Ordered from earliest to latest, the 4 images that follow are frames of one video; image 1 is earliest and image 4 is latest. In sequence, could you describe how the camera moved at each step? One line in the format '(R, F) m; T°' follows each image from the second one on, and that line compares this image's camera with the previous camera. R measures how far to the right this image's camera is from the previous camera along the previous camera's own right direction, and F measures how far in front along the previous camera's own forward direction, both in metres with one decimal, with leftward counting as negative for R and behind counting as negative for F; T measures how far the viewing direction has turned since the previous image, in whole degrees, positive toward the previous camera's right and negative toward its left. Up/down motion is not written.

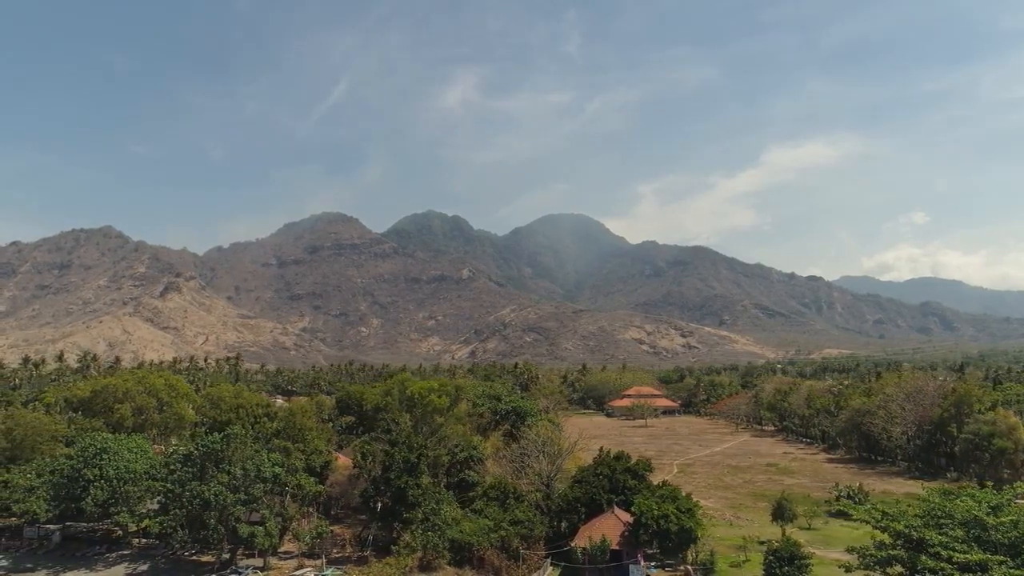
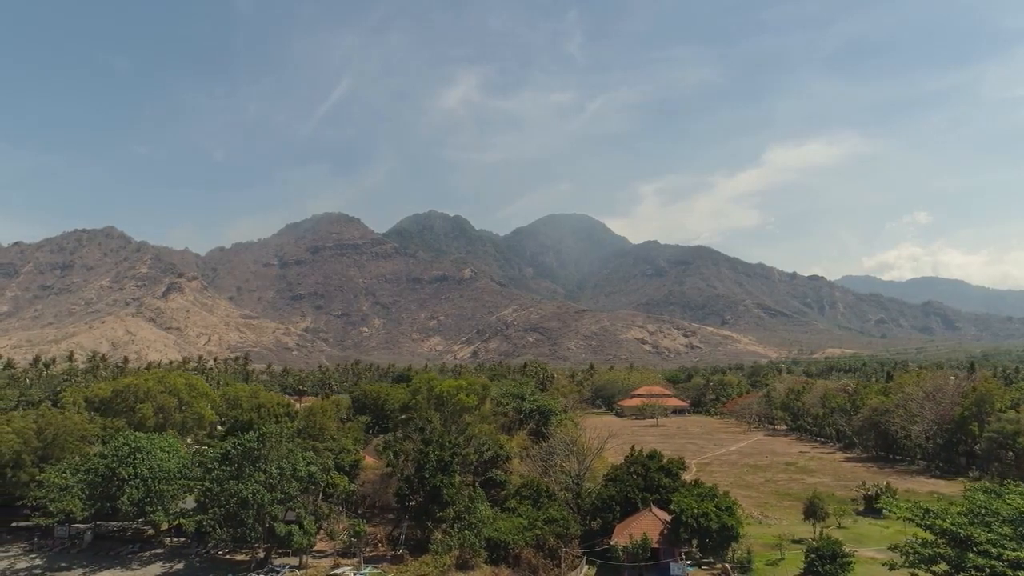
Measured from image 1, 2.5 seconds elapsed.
(-1.8, 0.0) m; 0°
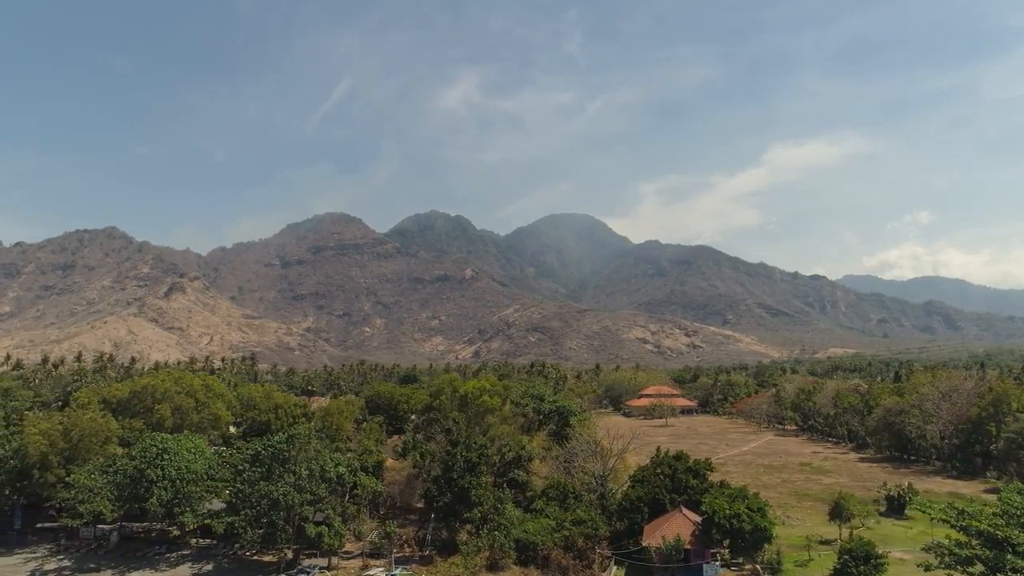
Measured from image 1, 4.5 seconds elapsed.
(-1.4, 0.0) m; 0°
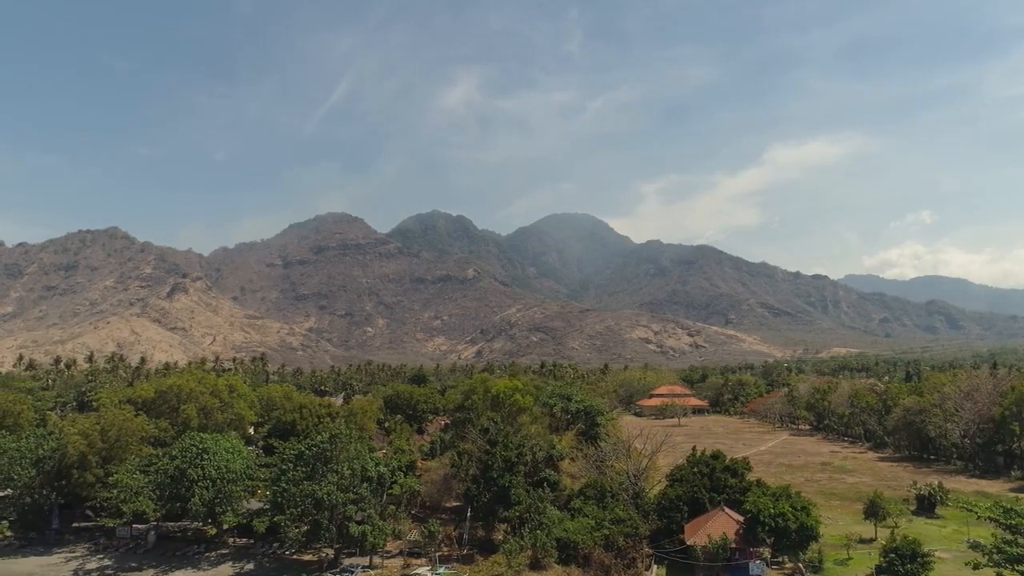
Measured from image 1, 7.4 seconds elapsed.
(-2.1, -0.1) m; 0°
